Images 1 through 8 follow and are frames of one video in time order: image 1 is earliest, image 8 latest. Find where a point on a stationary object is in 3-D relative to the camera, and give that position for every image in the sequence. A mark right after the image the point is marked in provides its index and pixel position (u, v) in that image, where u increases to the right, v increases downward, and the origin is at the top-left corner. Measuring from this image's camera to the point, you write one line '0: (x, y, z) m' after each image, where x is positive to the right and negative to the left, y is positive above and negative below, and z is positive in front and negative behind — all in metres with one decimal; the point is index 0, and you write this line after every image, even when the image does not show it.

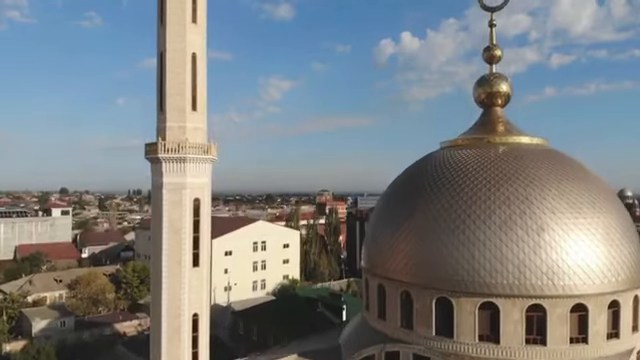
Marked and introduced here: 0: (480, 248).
0: (+2.1, -0.9, +6.9) m
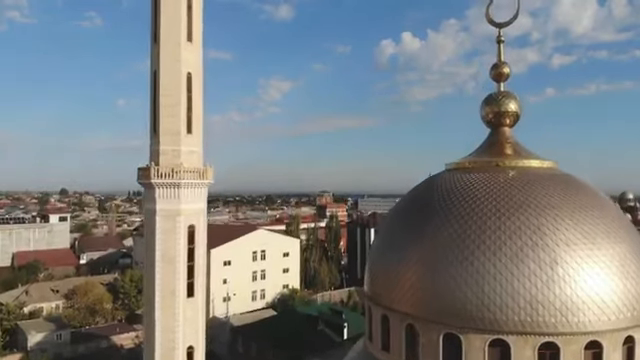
0: (+2.1, -1.3, +6.6) m
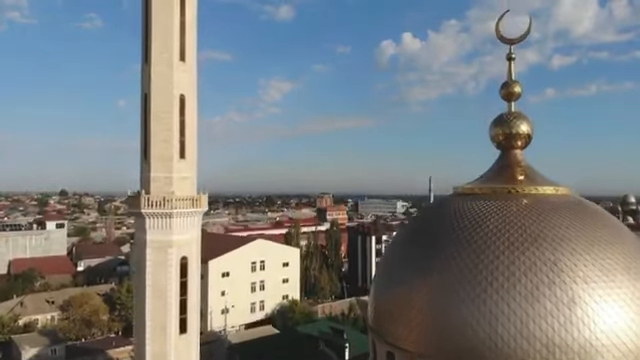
0: (+2.1, -1.6, +6.1) m
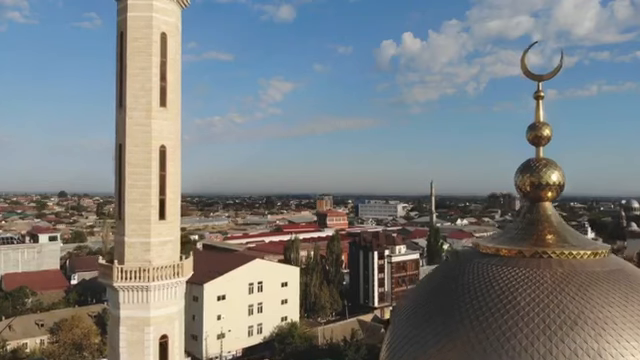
0: (+2.2, -2.4, +5.2) m
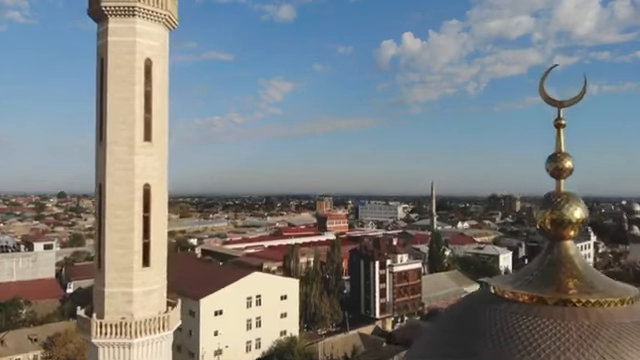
0: (+2.2, -2.9, +4.6) m
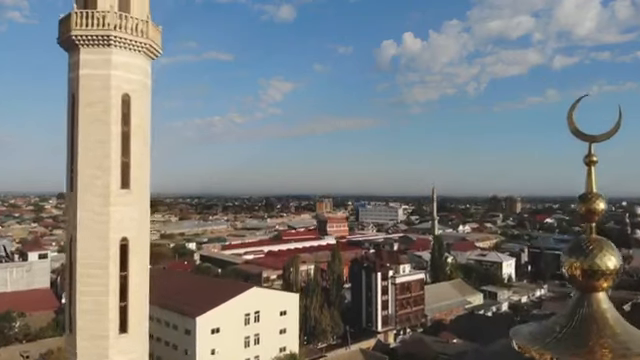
0: (+2.2, -3.3, +3.9) m
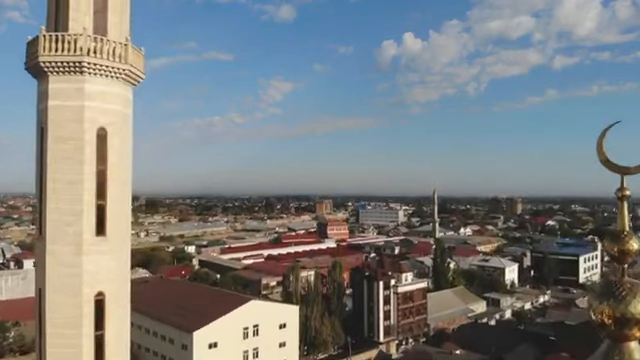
0: (+2.2, -3.7, +3.3) m
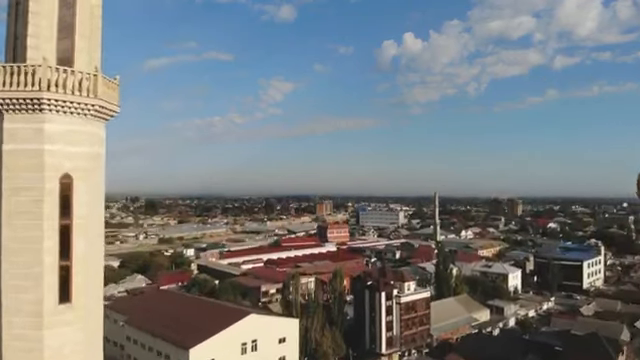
0: (+2.2, -4.1, +2.6) m
